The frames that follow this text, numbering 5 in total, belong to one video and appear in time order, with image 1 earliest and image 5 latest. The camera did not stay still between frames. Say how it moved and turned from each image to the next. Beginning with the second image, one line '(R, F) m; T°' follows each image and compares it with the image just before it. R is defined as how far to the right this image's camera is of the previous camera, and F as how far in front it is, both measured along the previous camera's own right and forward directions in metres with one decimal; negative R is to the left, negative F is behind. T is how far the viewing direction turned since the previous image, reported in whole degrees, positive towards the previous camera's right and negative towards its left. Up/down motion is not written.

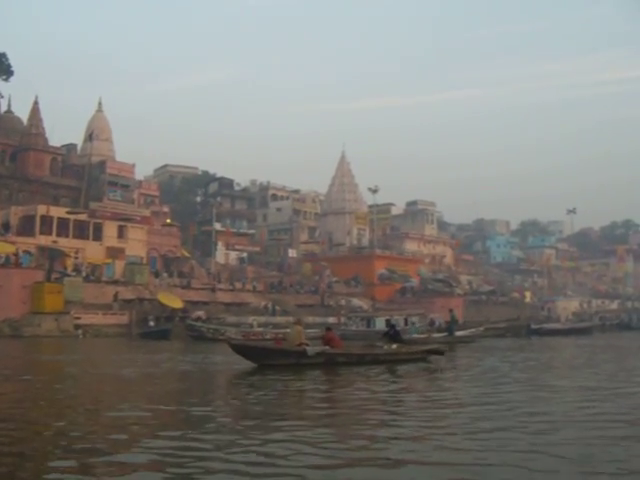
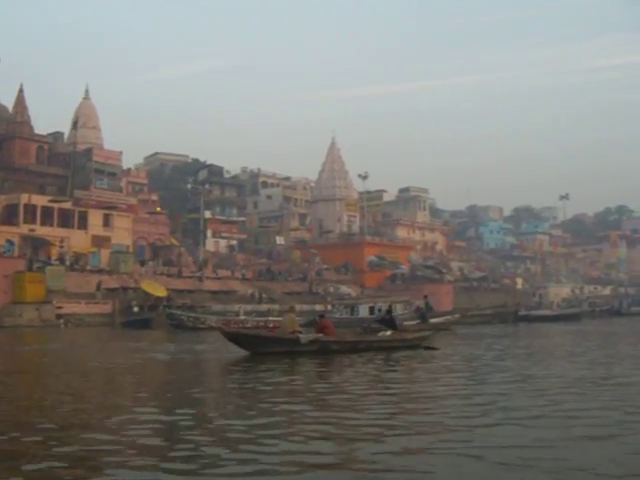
(+0.5, +0.4) m; 0°
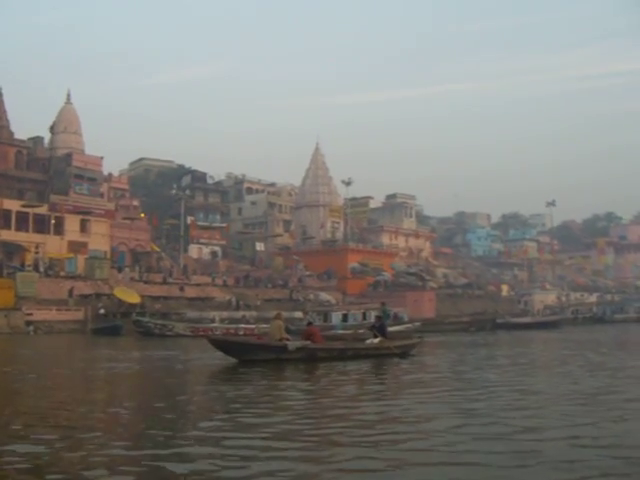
(+0.7, +0.5) m; +1°
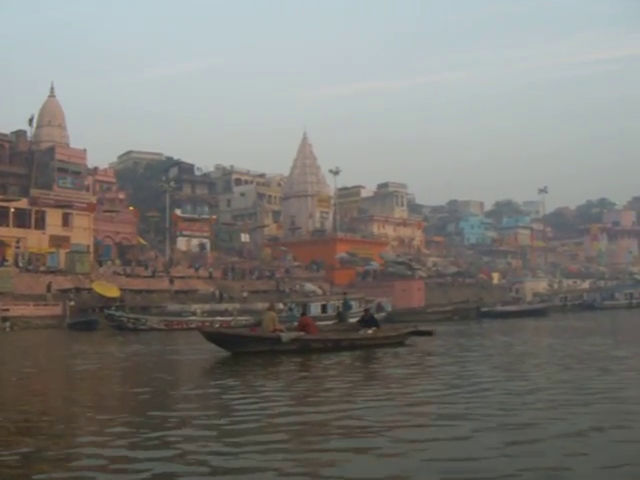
(+0.8, +0.6) m; 0°
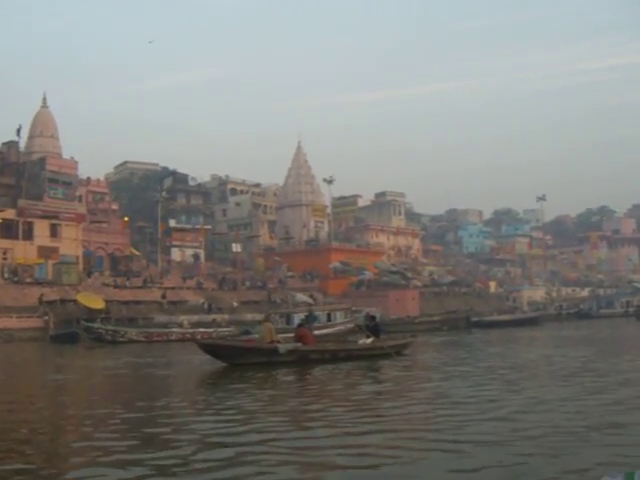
(+0.7, +0.6) m; 0°
